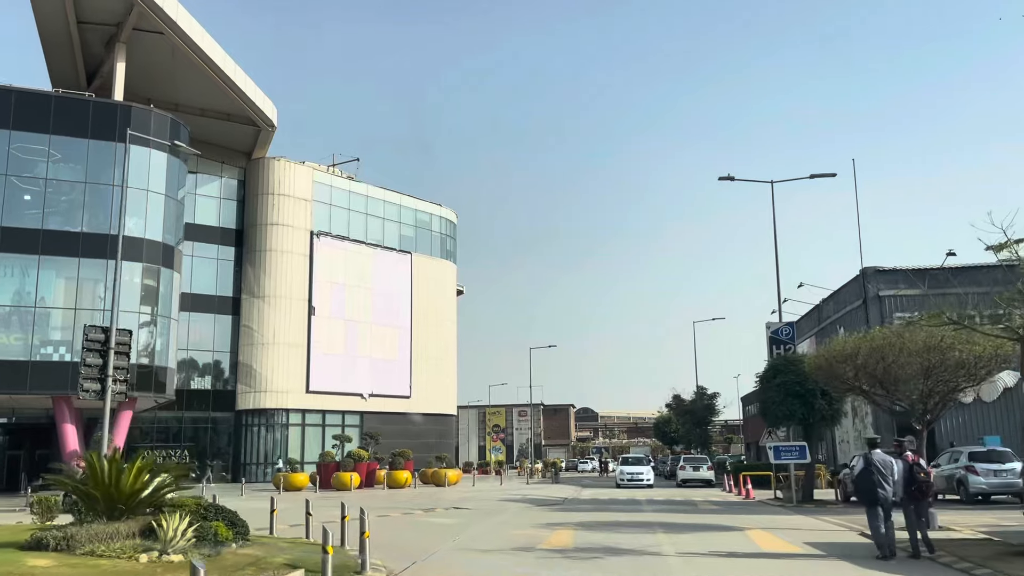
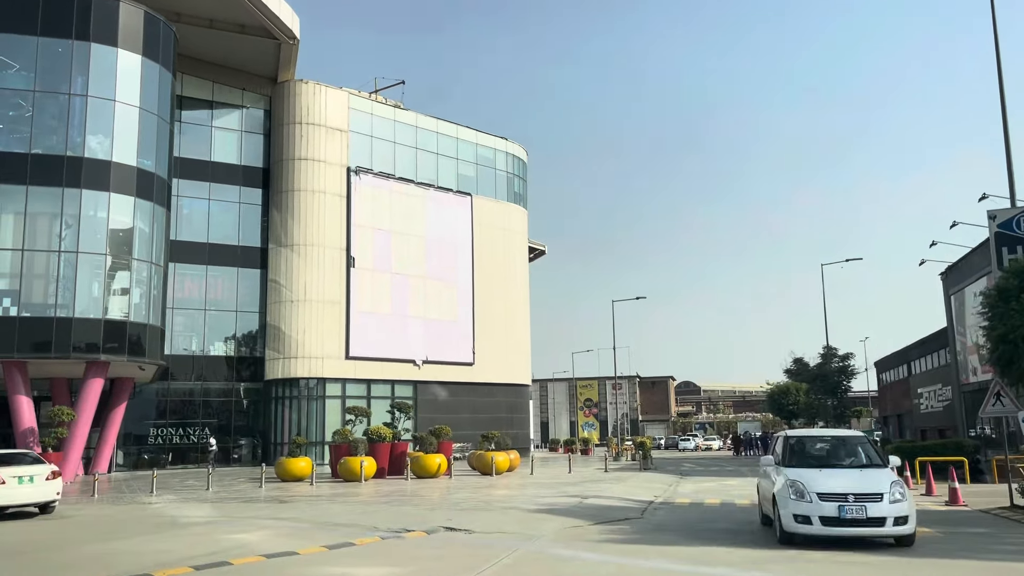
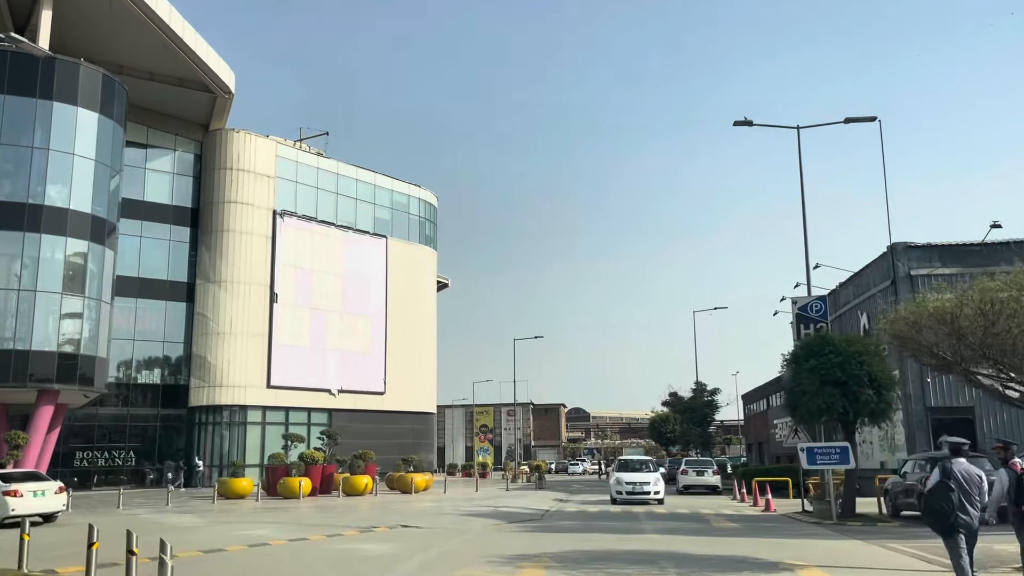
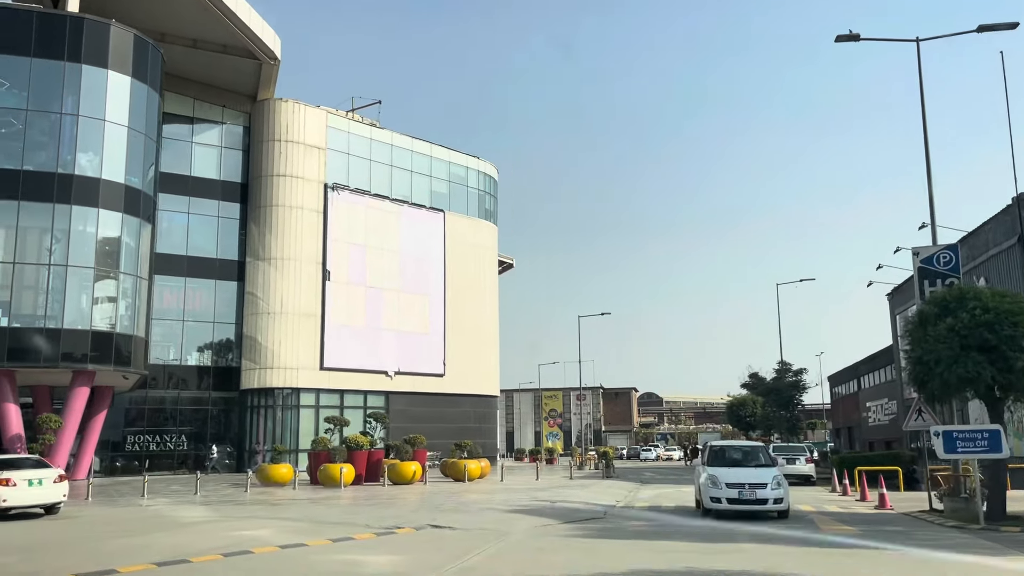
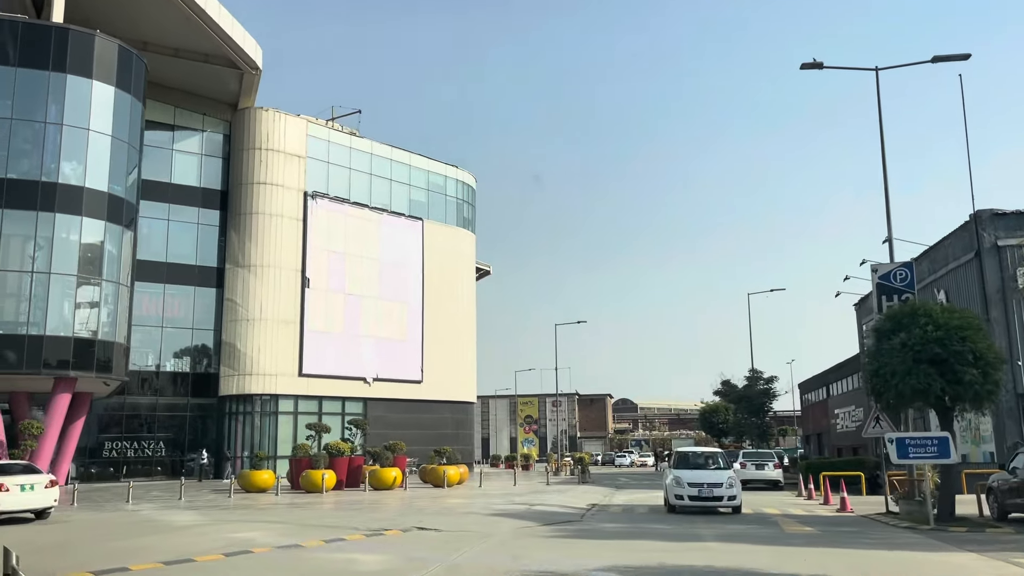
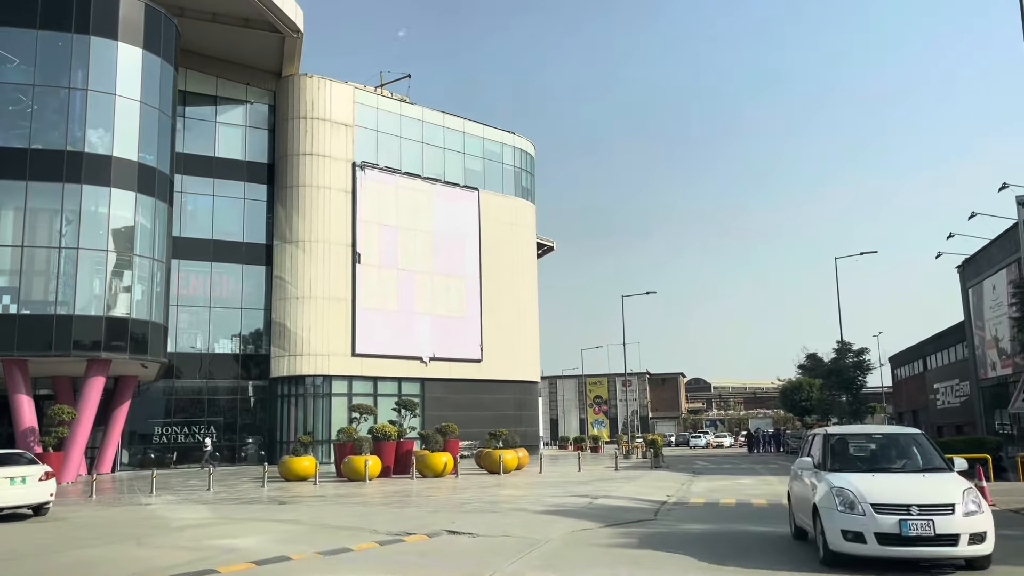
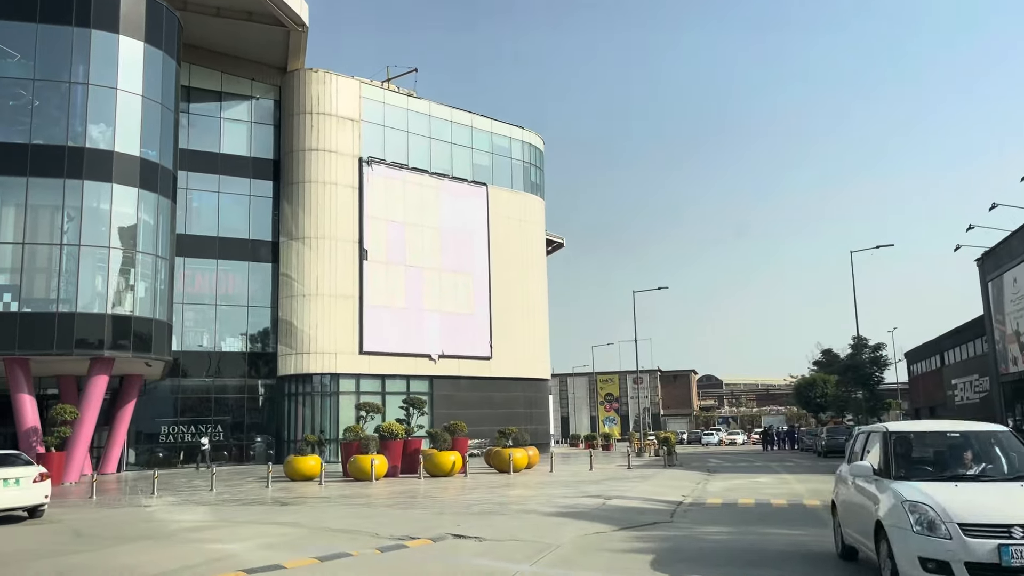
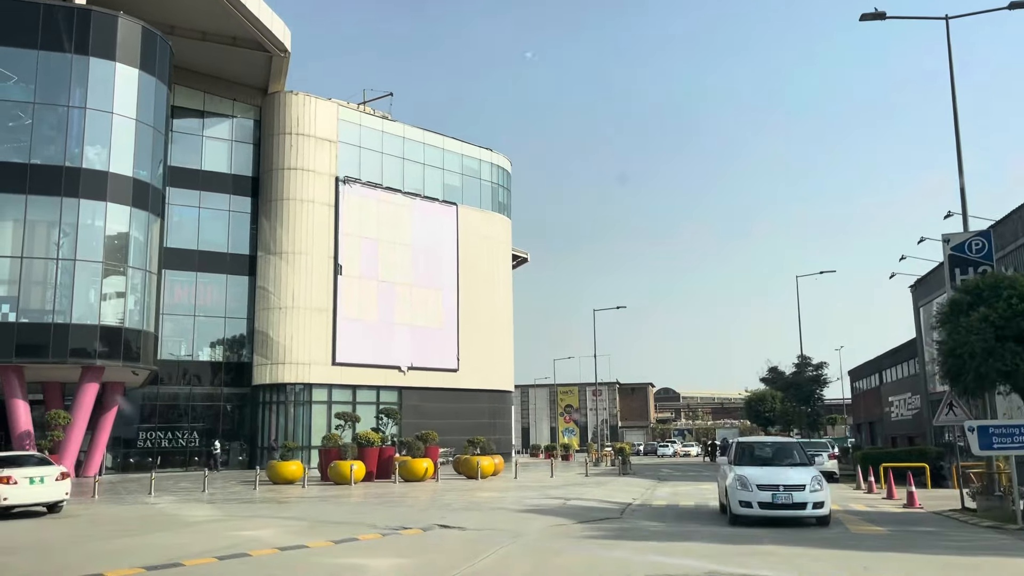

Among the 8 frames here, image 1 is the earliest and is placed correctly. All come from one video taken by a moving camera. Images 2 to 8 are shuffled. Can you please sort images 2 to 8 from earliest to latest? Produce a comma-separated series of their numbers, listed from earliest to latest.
3, 5, 4, 8, 2, 6, 7
